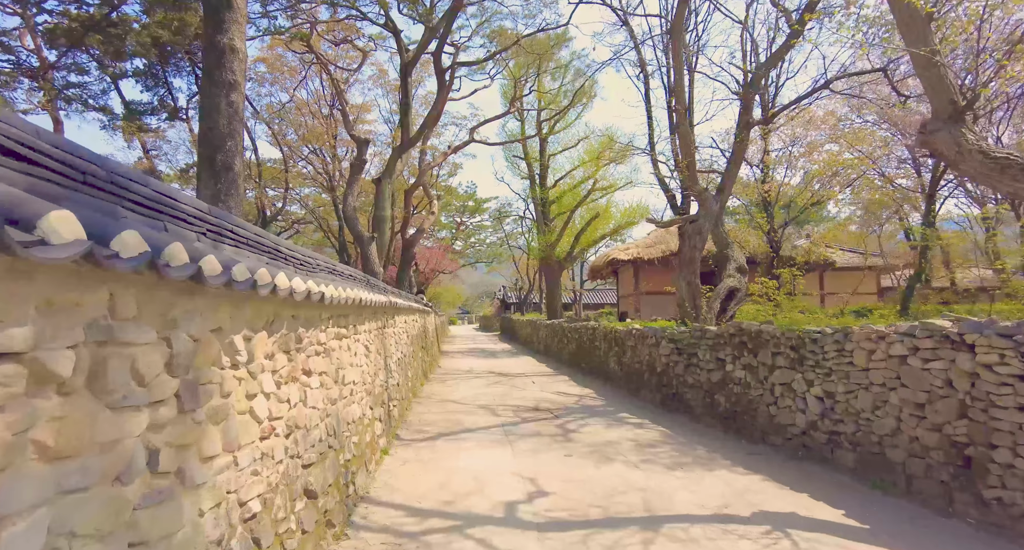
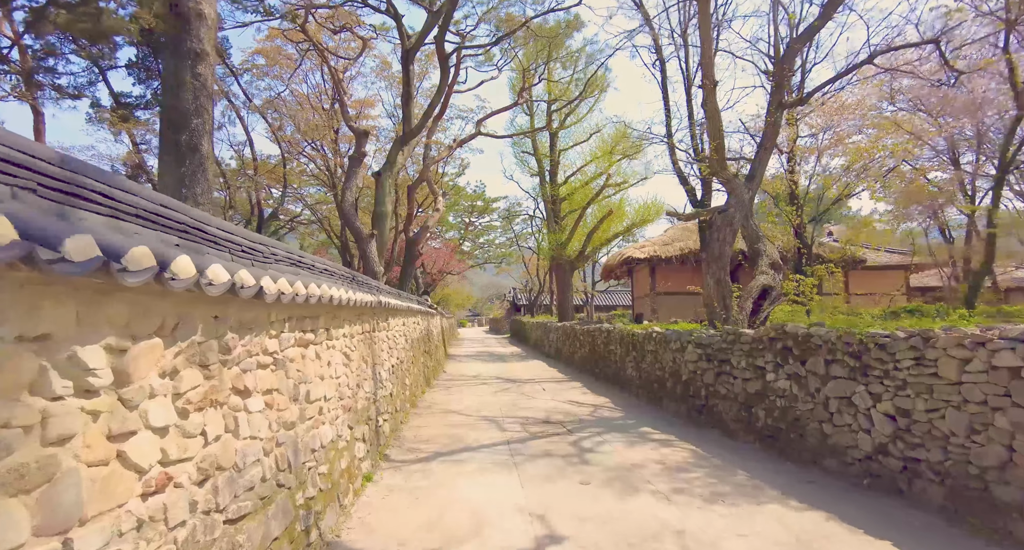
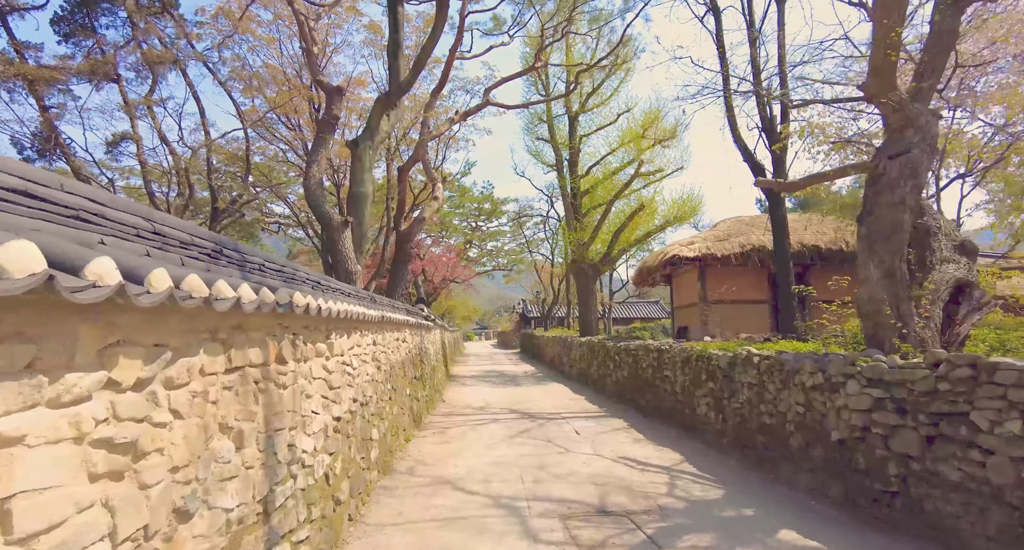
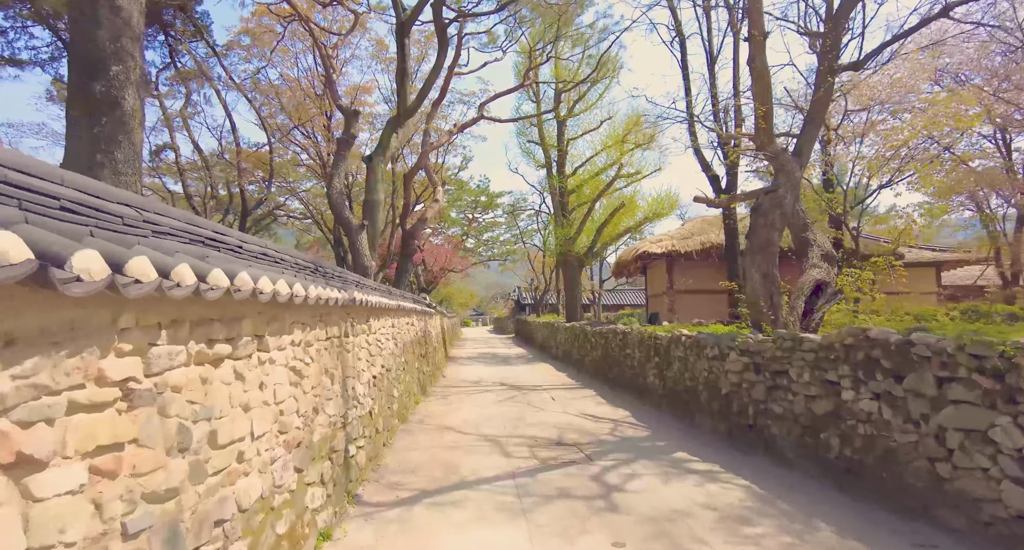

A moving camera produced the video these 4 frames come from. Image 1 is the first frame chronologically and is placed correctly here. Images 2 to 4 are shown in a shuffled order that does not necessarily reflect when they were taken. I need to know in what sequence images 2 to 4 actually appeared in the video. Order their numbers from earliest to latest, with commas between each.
2, 4, 3
